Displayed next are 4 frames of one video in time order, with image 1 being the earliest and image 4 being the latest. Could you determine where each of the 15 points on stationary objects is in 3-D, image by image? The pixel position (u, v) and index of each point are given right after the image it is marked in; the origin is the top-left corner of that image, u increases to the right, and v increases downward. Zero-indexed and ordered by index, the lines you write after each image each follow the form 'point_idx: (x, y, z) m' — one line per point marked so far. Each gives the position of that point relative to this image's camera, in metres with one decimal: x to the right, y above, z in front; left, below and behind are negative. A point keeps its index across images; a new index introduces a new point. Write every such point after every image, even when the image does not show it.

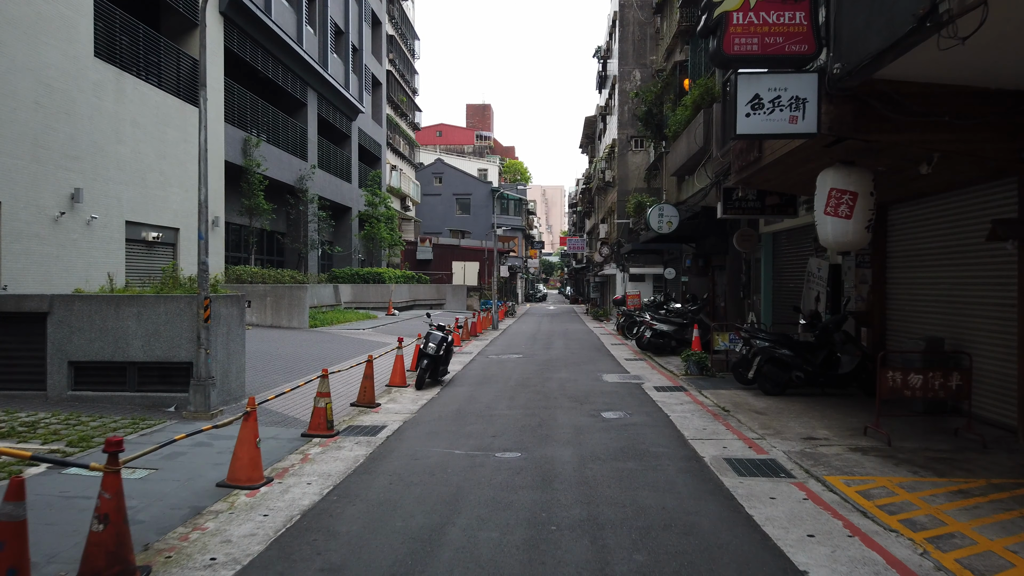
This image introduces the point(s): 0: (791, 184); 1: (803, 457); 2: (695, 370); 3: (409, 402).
0: (+4.1, +1.5, +11.3) m
1: (+2.7, -1.6, +7.3) m
2: (+3.1, -1.4, +13.3) m
3: (-1.5, -1.7, +11.4) m
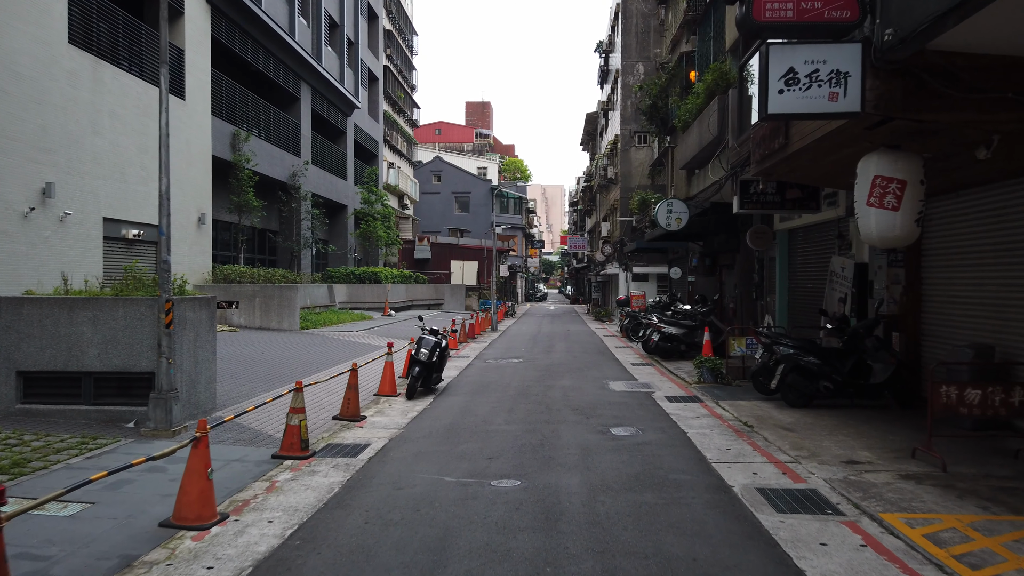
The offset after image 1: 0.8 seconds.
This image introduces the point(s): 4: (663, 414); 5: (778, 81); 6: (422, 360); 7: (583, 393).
0: (+4.1, +1.5, +10.3) m
1: (+2.7, -1.6, +6.2) m
2: (+3.1, -1.4, +12.3) m
3: (-1.5, -1.7, +10.4) m
4: (+1.9, -1.6, +9.6) m
5: (+2.4, +1.9, +7.0) m
6: (-1.4, -1.1, +11.8) m
7: (+1.1, -1.6, +11.6) m
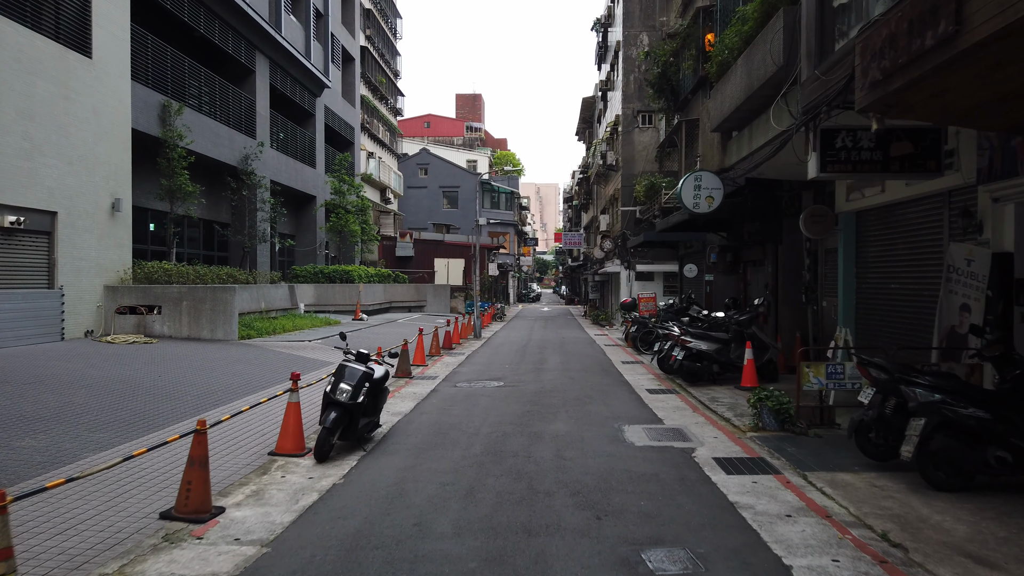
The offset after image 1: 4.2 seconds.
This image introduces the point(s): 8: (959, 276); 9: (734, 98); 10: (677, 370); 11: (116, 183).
0: (+3.7, +1.5, +6.2) m
1: (+2.4, -1.6, +2.2) m
2: (+2.8, -1.5, +8.3) m
3: (-1.8, -1.7, +6.3) m
4: (+1.6, -1.6, +5.6) m
5: (+2.1, +1.9, +3.0) m
6: (-1.7, -1.1, +7.7) m
7: (+0.7, -1.6, +7.6) m
8: (+4.8, +0.1, +8.3) m
9: (+3.1, +2.7, +10.9) m
10: (+2.7, -1.3, +12.6) m
11: (-9.6, +2.5, +18.7) m
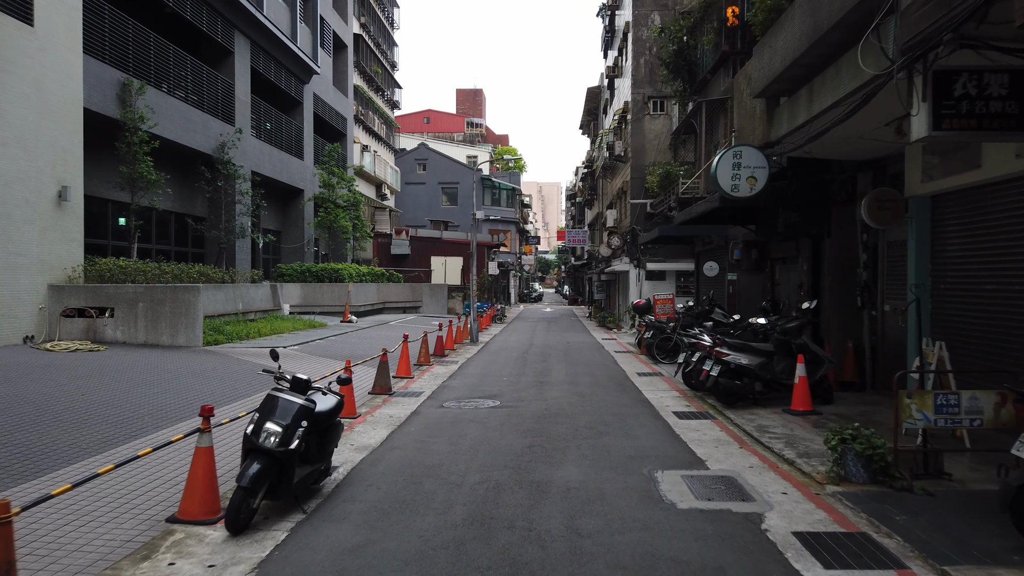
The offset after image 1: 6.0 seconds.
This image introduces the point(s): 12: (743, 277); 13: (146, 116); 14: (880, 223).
0: (+3.7, +1.5, +4.0) m
1: (+2.4, -1.6, 0.0) m
2: (+2.8, -1.5, +6.1) m
3: (-1.9, -1.7, +4.1) m
4: (+1.5, -1.6, +3.4) m
5: (+2.1, +1.8, +0.8) m
6: (-1.7, -1.1, +5.5) m
7: (+0.7, -1.6, +5.4) m
8: (+4.8, +0.1, +6.1) m
9: (+3.1, +2.6, +8.7) m
10: (+2.6, -1.3, +10.4) m
11: (-9.6, +2.5, +16.5) m
12: (+5.5, +0.2, +18.4) m
13: (-9.0, +4.2, +19.1) m
14: (+4.6, +0.8, +9.6) m
